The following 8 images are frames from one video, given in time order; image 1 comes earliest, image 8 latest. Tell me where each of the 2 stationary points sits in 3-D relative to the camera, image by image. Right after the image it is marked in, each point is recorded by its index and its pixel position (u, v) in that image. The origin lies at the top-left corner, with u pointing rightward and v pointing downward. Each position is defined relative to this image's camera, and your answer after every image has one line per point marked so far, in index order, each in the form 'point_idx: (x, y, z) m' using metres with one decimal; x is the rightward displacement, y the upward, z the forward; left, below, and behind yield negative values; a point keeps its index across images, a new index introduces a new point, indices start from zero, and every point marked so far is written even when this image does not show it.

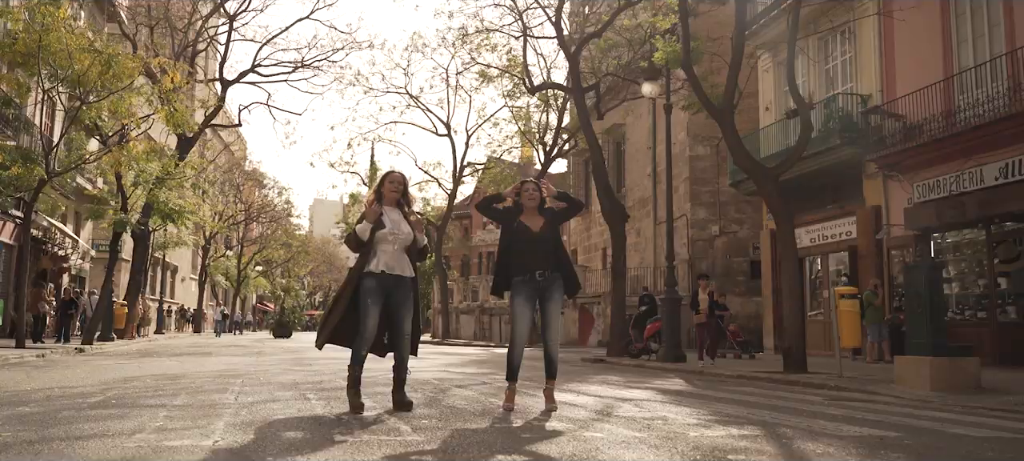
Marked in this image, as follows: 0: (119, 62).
0: (-8.9, +3.7, +19.2) m
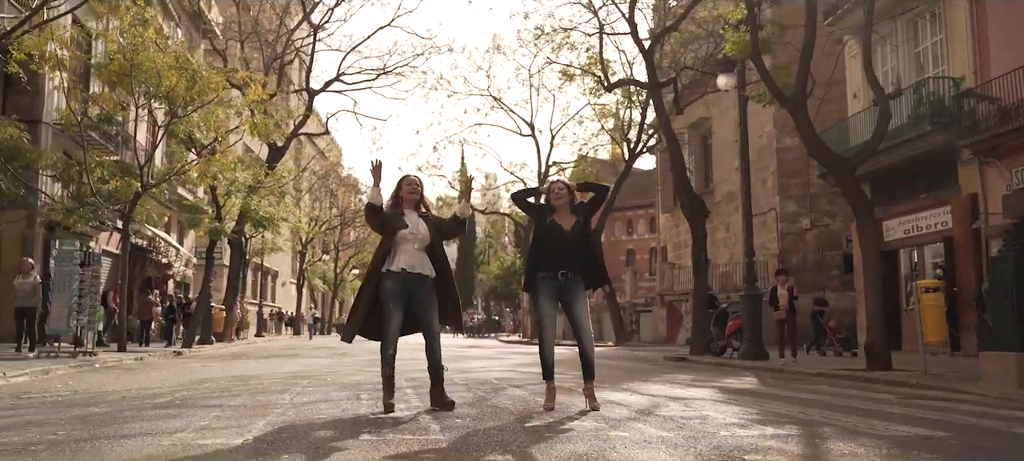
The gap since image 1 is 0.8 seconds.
0: (-7.2, +3.5, +20.1) m
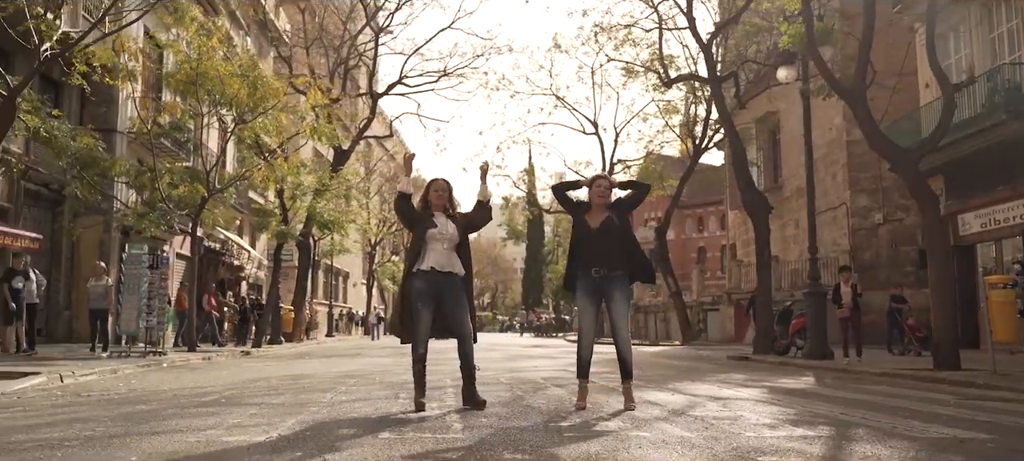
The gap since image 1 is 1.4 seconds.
0: (-5.9, +3.5, +20.6) m
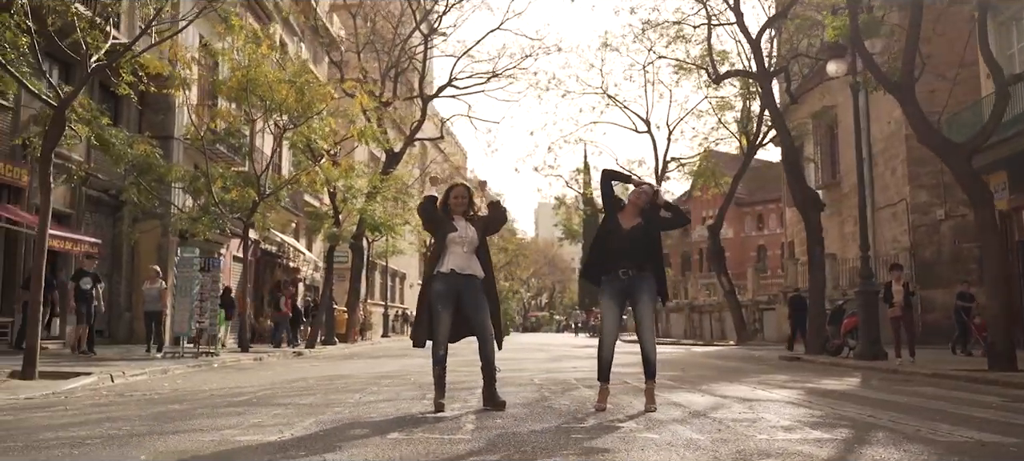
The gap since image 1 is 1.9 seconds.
0: (-4.9, +3.4, +21.0) m
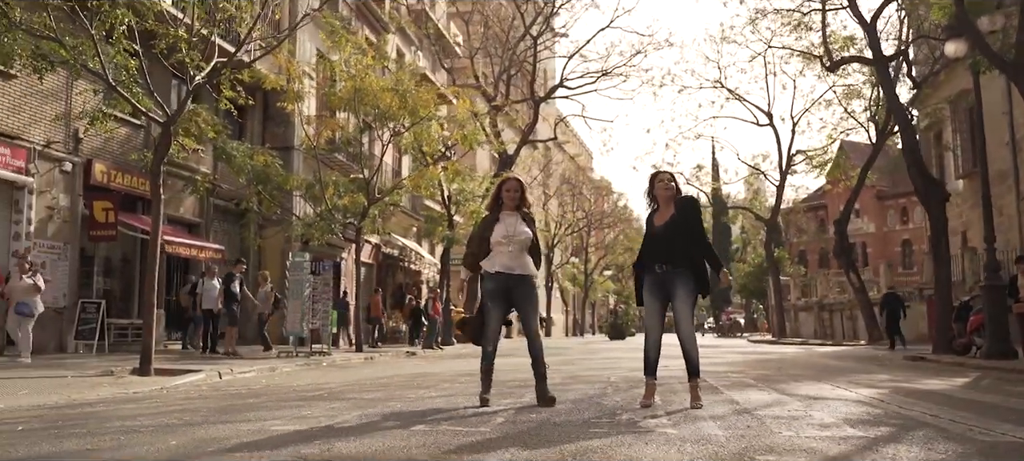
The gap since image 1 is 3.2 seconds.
0: (-2.4, +3.3, +21.6) m
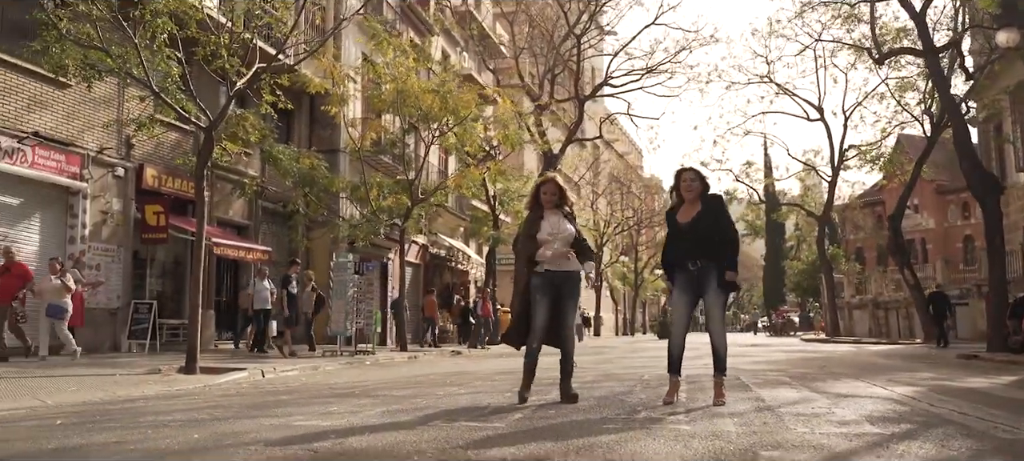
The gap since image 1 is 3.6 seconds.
0: (-1.4, +3.3, +21.7) m
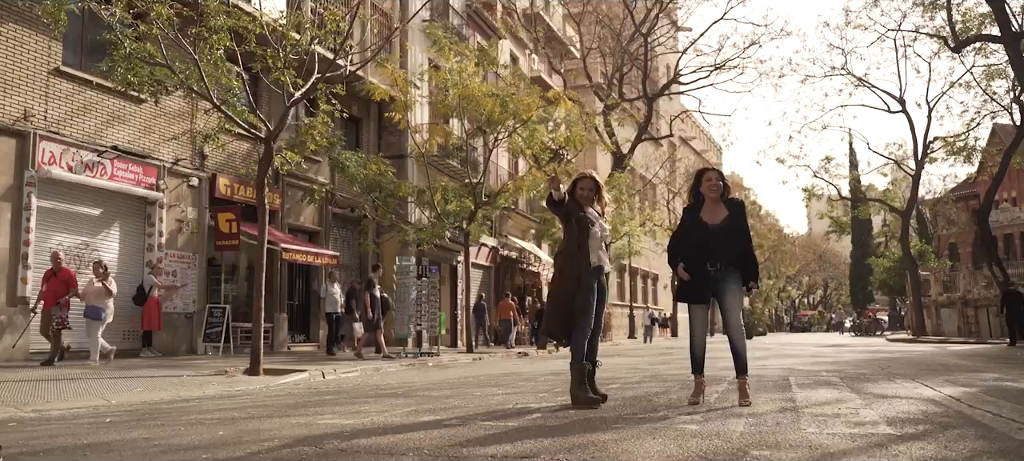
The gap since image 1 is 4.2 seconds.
0: (+0.2, +3.3, +21.9) m
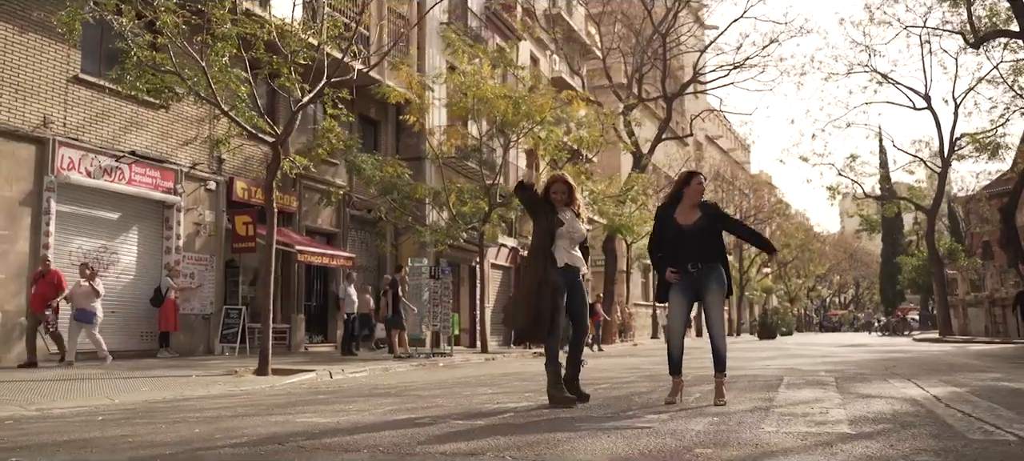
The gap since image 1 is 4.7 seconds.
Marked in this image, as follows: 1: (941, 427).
0: (+0.6, +3.3, +22.0) m
1: (+2.3, -1.1, +4.7) m
